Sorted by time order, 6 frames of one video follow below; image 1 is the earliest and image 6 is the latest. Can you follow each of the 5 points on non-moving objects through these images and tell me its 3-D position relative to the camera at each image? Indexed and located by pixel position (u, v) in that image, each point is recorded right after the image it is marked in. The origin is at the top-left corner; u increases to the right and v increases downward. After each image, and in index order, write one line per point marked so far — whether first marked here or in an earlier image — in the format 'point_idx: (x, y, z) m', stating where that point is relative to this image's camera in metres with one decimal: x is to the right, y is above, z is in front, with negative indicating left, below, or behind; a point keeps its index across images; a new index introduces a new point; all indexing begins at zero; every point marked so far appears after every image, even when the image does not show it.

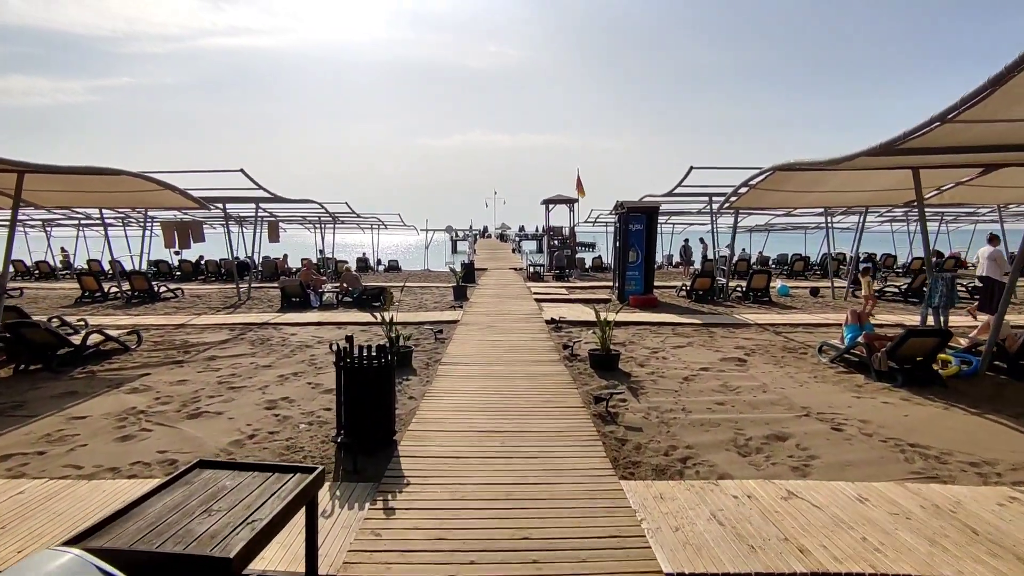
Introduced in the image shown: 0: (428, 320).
0: (-1.6, -0.6, +10.8) m
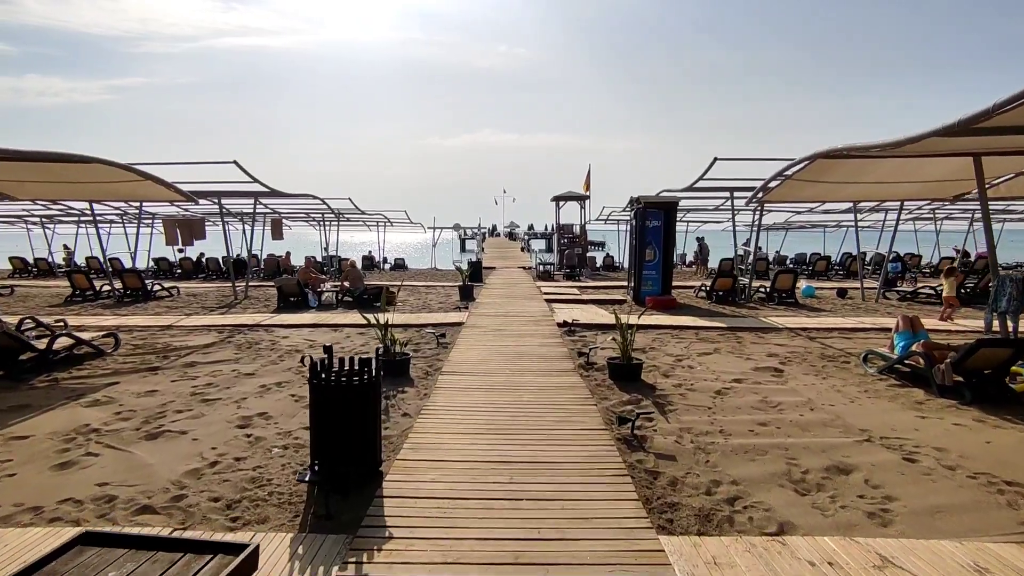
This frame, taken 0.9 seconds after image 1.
0: (-1.4, -0.6, +10.0) m
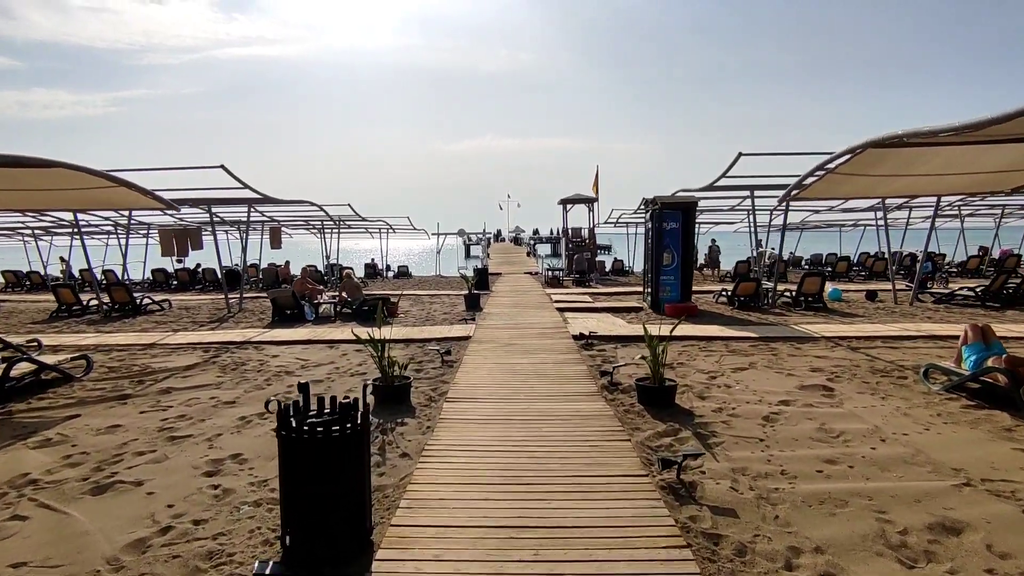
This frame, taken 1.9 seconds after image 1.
0: (-1.2, -0.8, +9.2) m
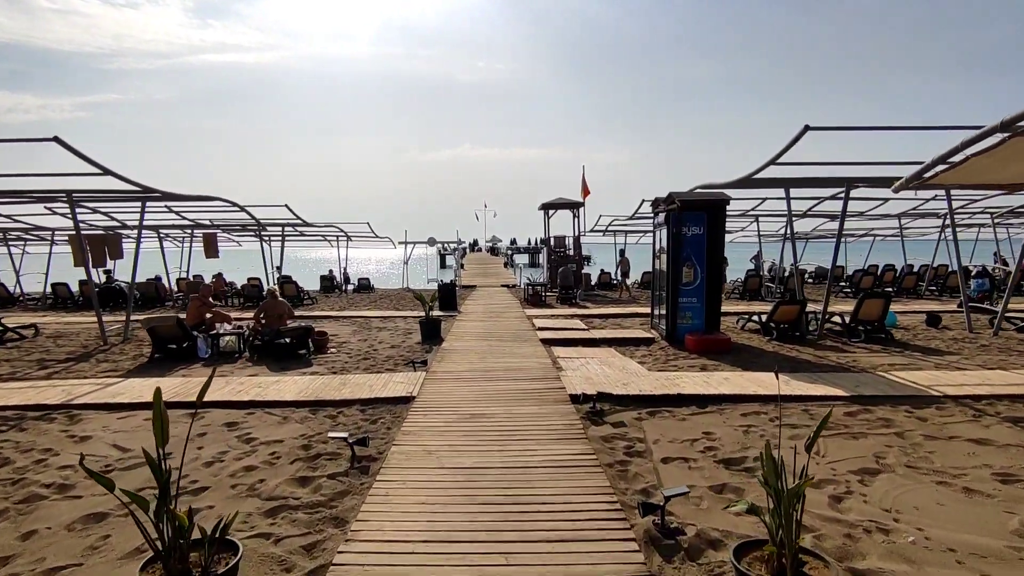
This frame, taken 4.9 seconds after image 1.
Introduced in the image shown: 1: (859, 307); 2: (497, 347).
0: (-1.6, -1.1, +6.0) m
1: (+5.7, -0.3, +9.7) m
2: (-0.2, -0.9, +8.7) m
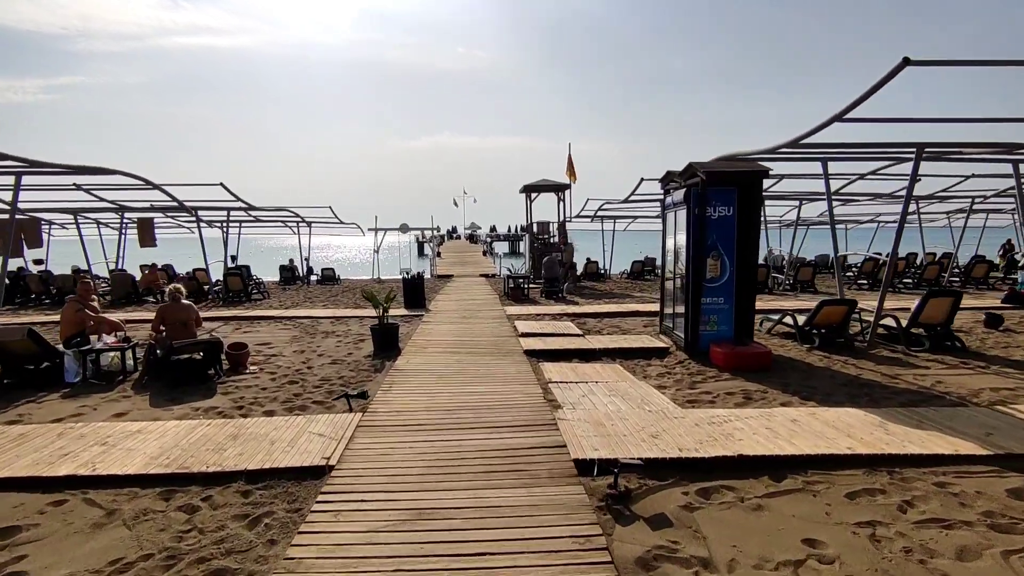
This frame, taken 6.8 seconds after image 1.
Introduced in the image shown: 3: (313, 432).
0: (-1.7, -1.2, +3.8) m
1: (+5.4, -0.3, +7.7) m
2: (-0.5, -0.9, +6.6) m
3: (-1.5, -1.1, +4.5) m
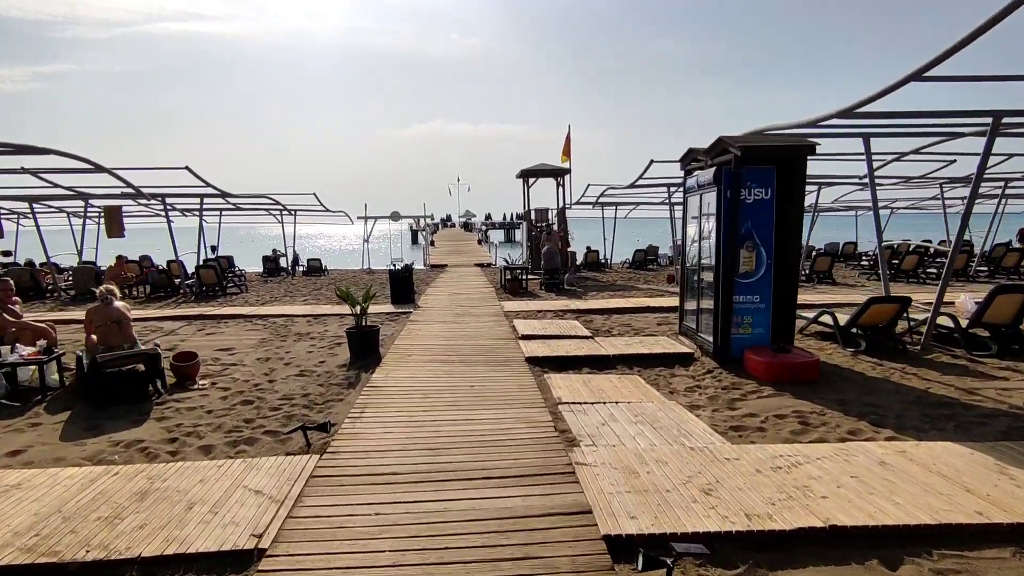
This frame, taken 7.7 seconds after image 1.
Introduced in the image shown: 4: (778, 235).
0: (-1.7, -1.2, +2.7) m
1: (+5.4, -0.2, +6.6) m
2: (-0.5, -0.9, +5.5) m
3: (-1.5, -1.1, +3.4) m
4: (+2.9, +0.6, +6.2) m
